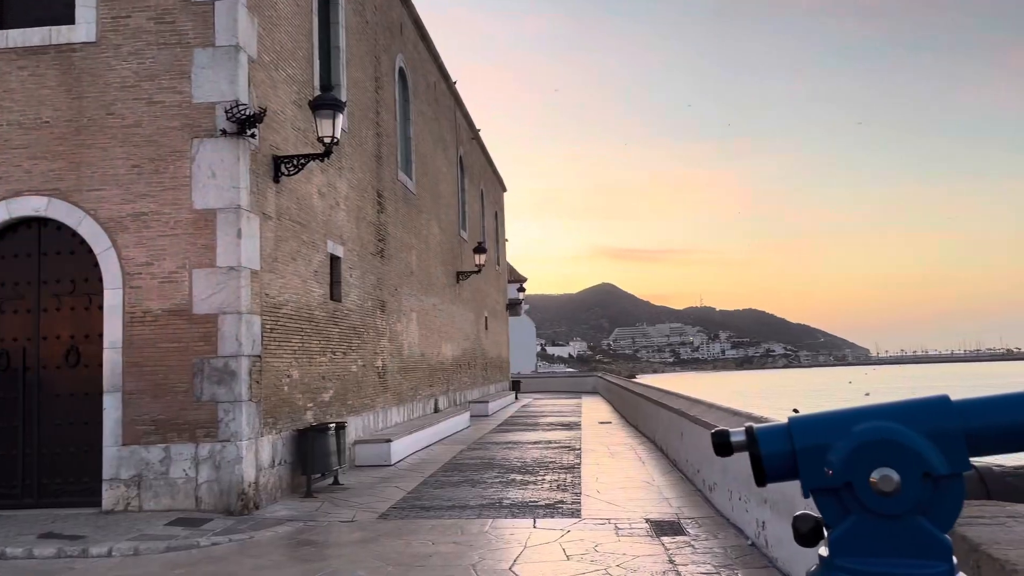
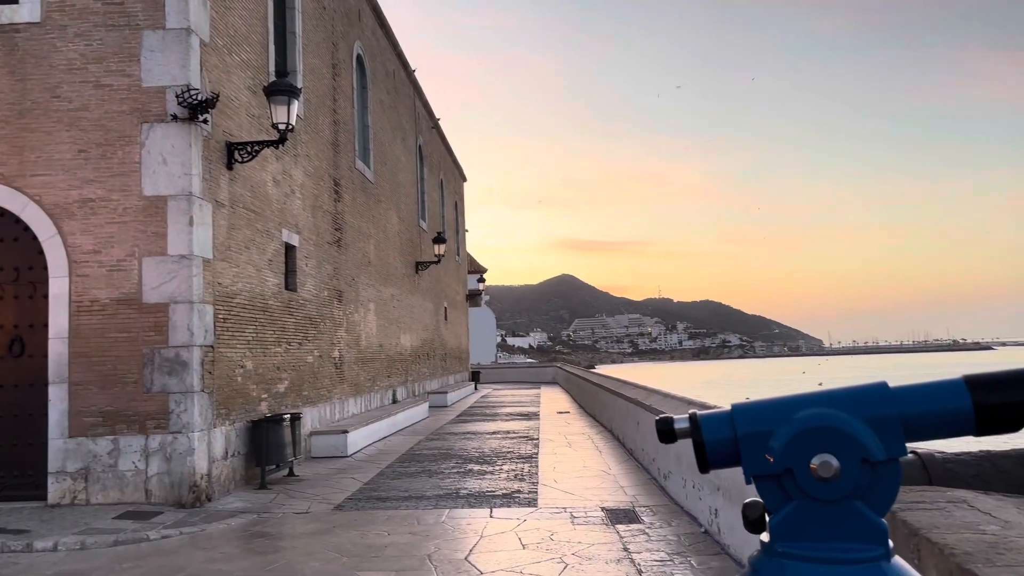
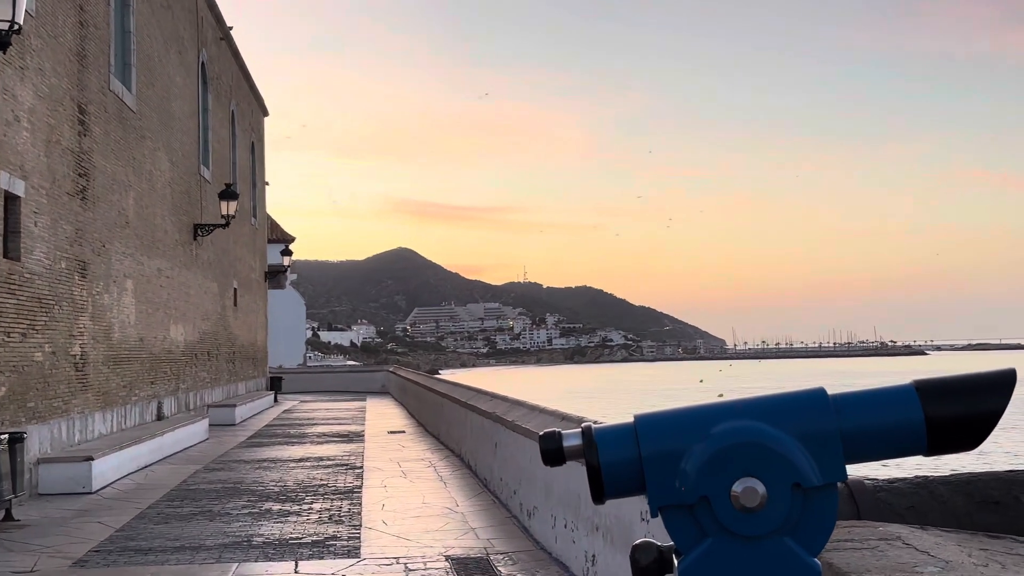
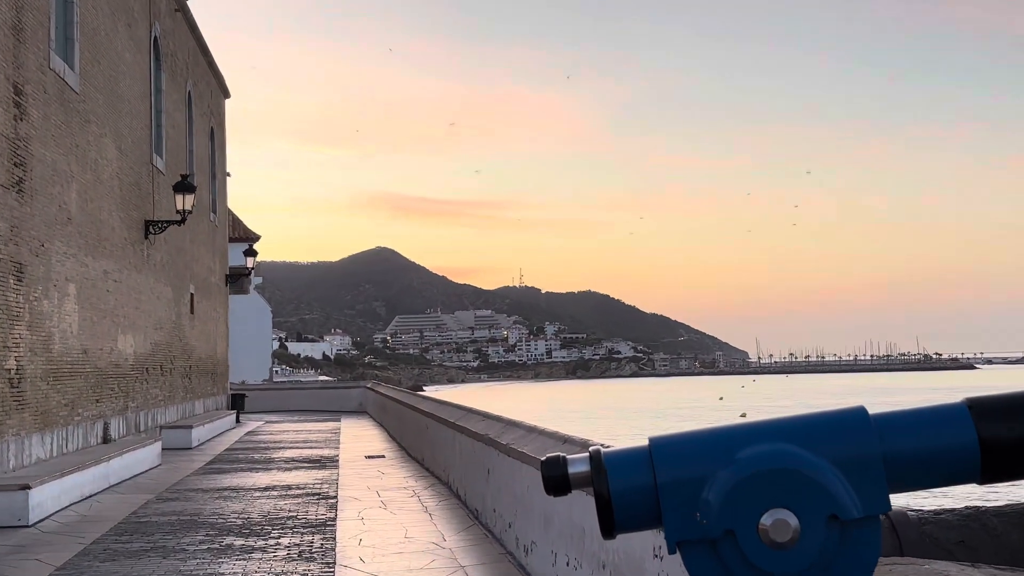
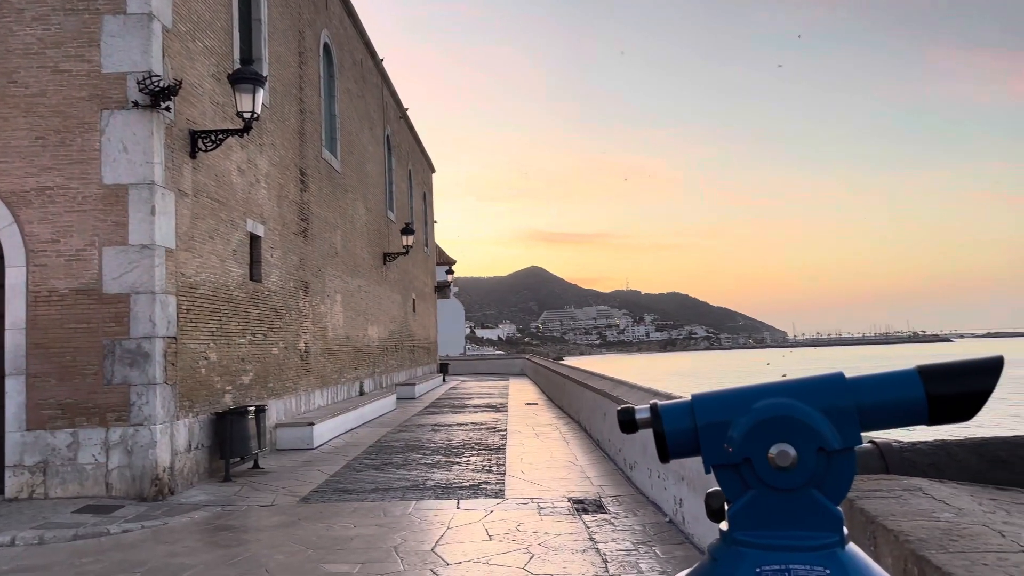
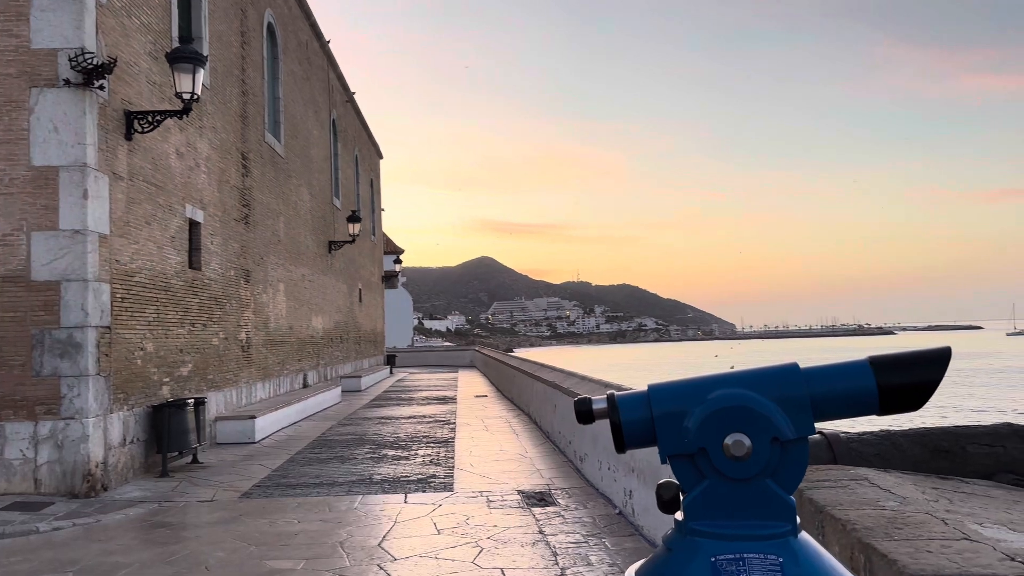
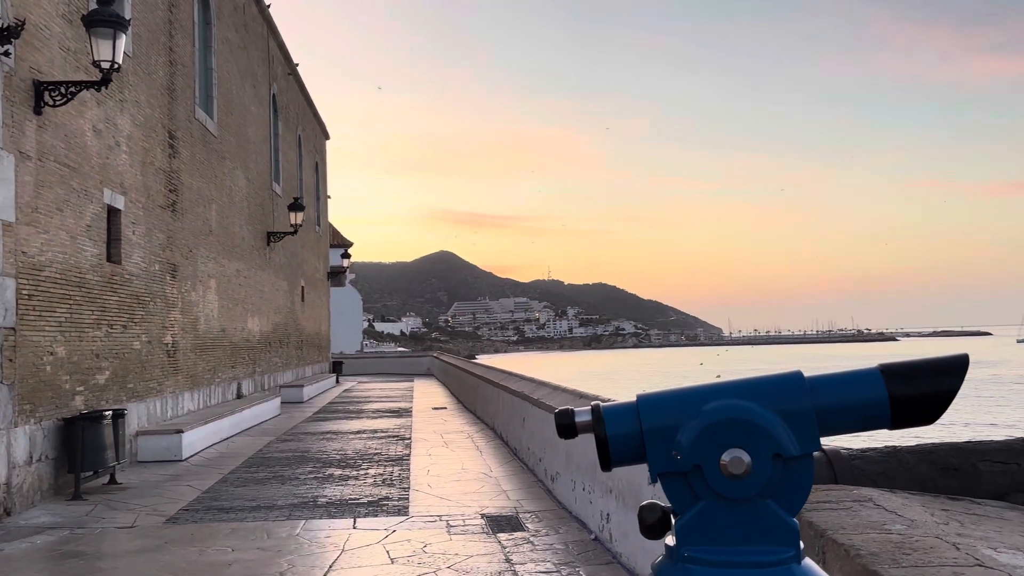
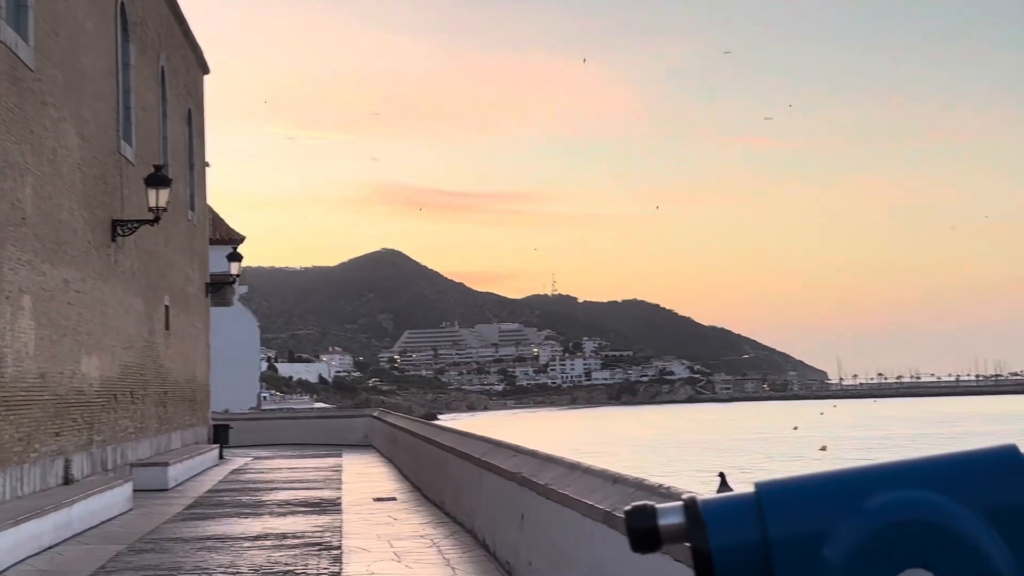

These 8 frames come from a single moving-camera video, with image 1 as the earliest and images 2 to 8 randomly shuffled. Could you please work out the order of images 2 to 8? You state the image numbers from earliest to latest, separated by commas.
2, 5, 6, 7, 3, 4, 8
